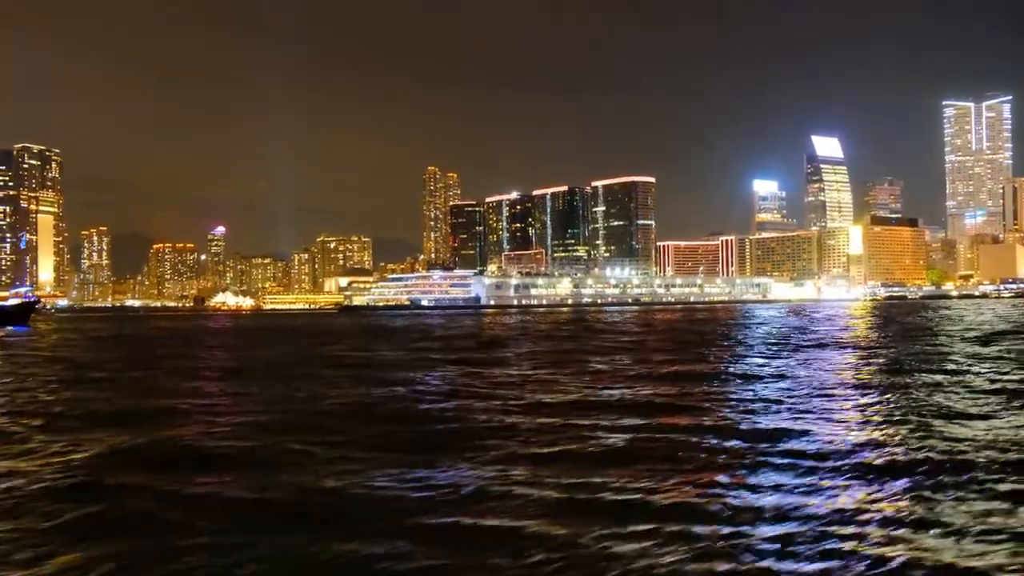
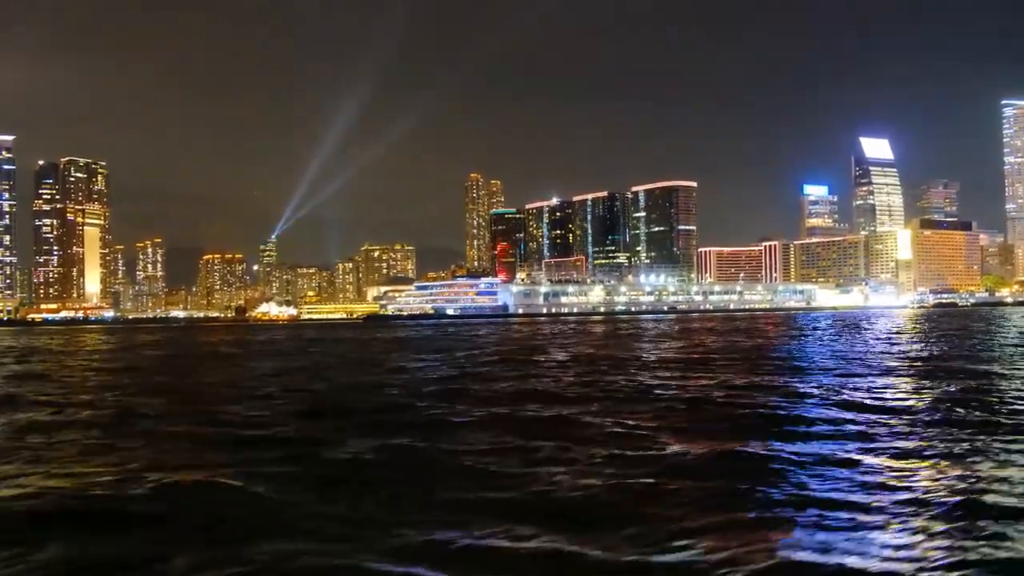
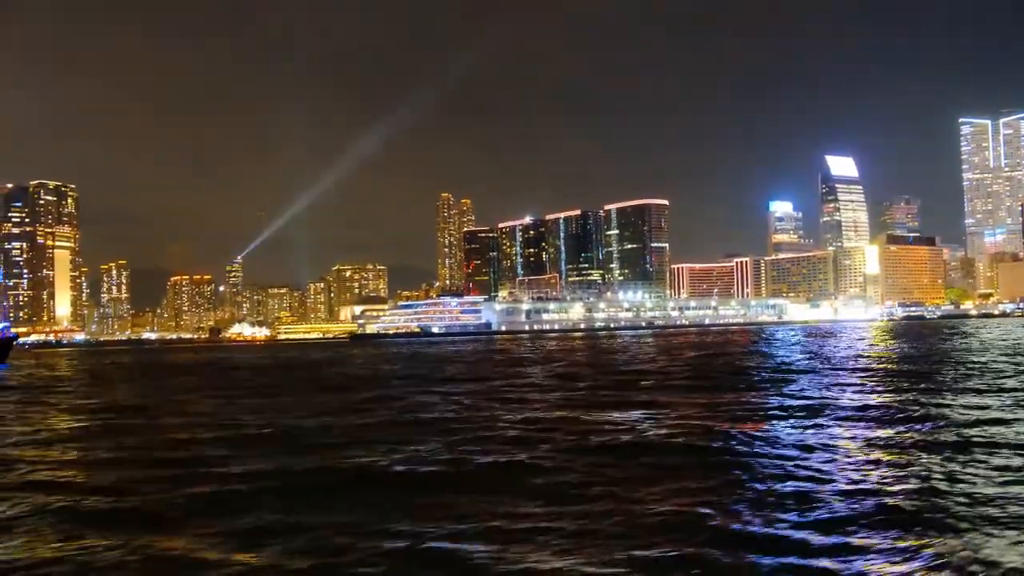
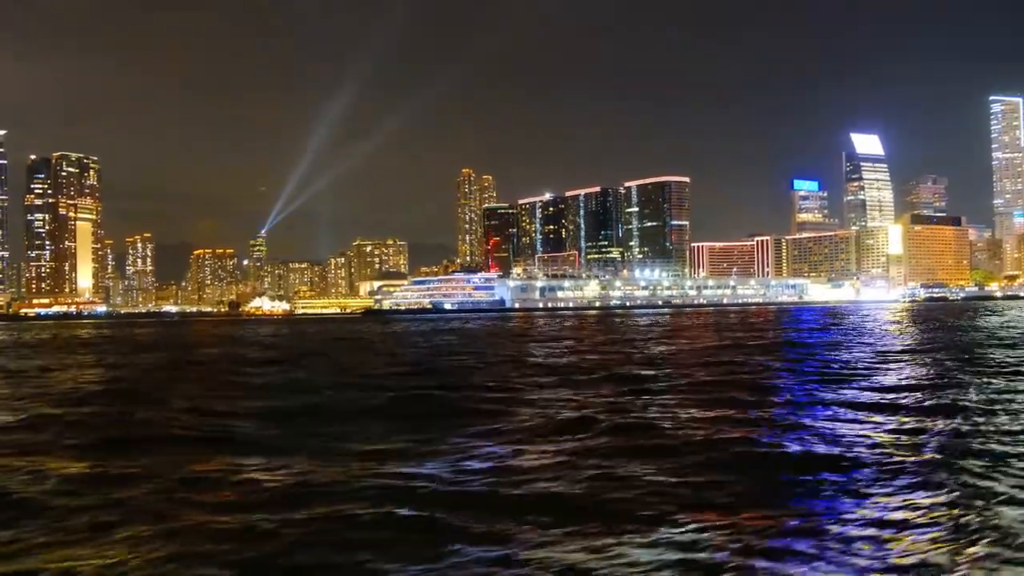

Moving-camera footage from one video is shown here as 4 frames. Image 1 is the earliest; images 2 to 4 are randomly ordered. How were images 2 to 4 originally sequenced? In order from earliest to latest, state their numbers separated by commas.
3, 4, 2
